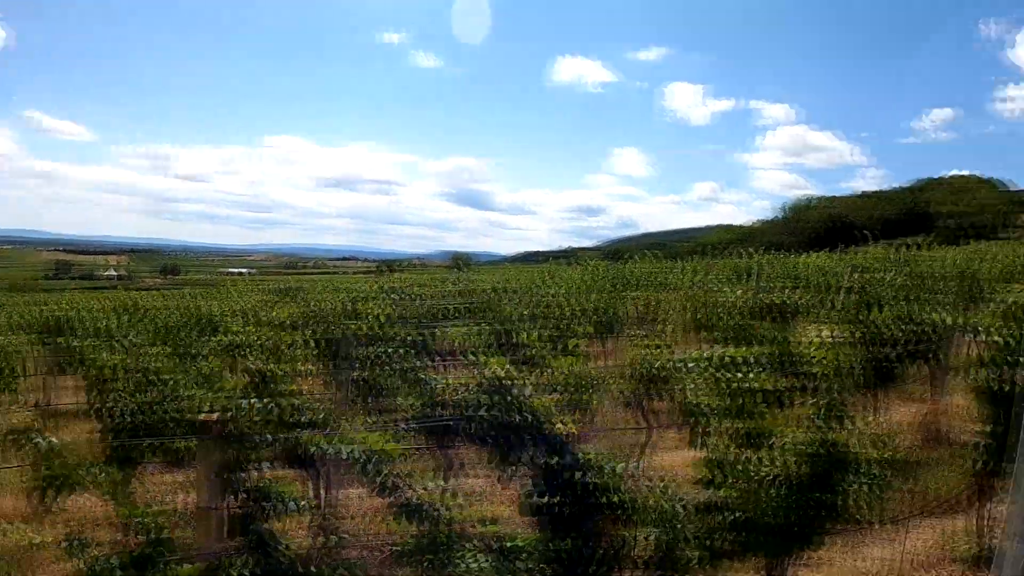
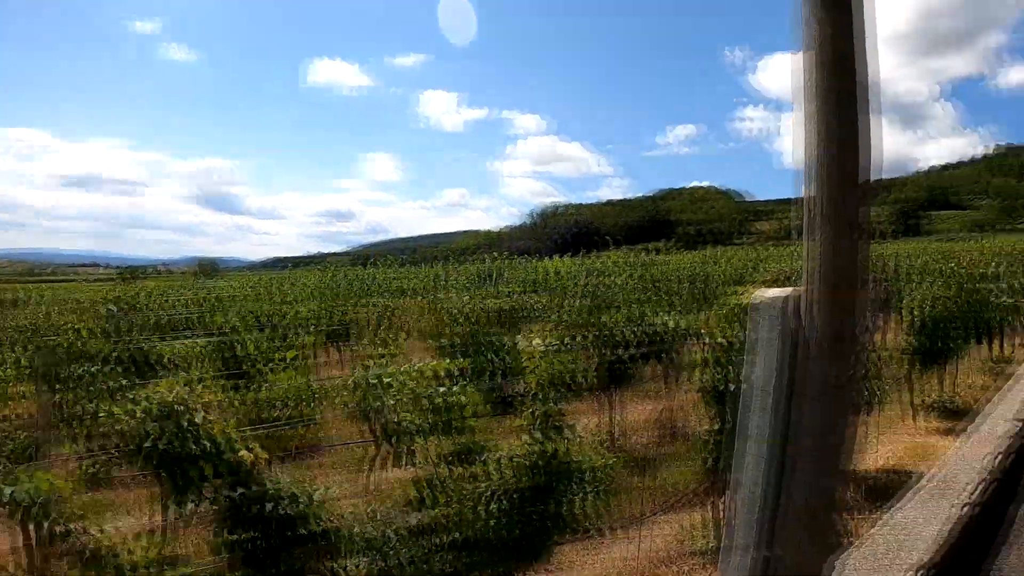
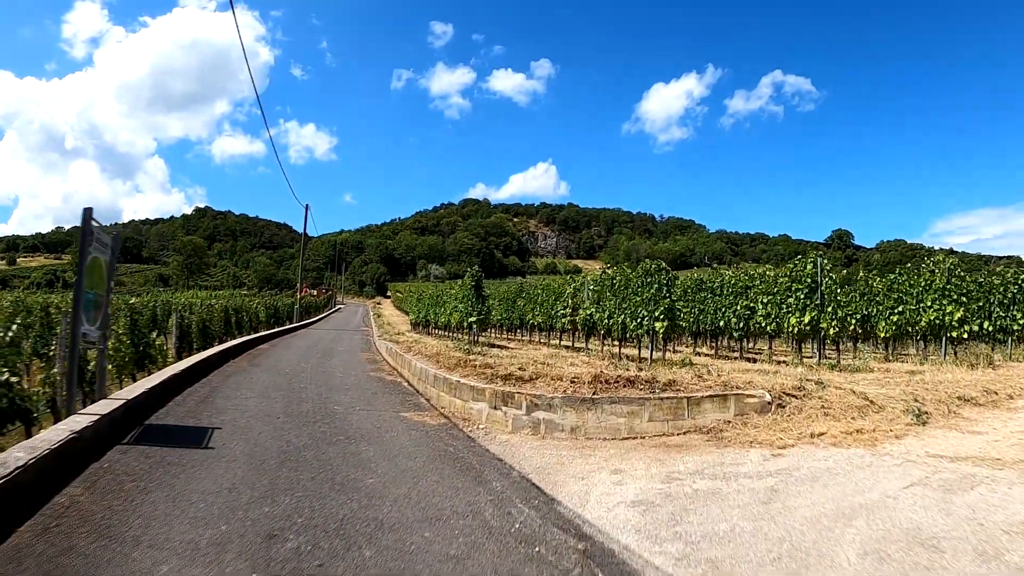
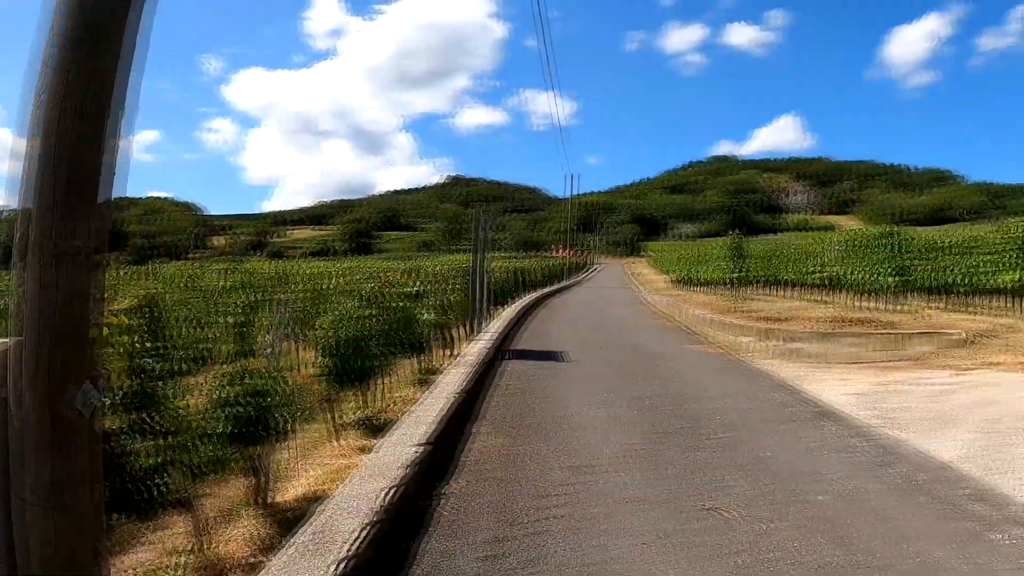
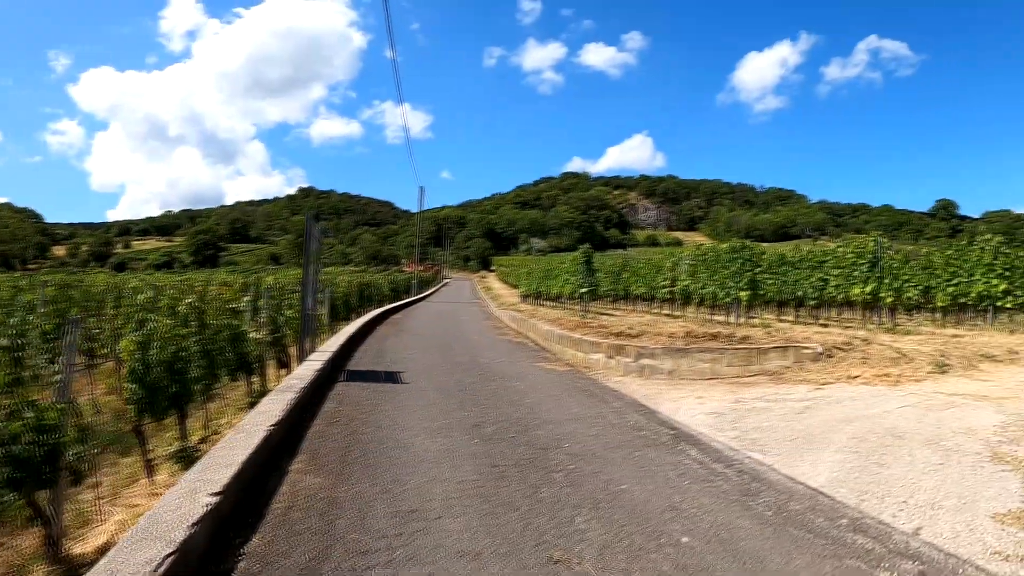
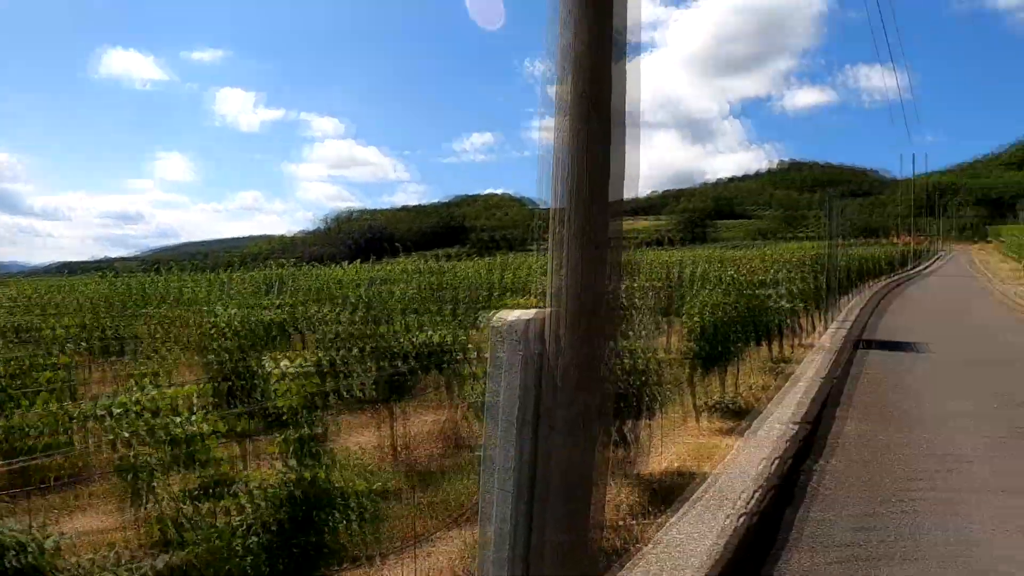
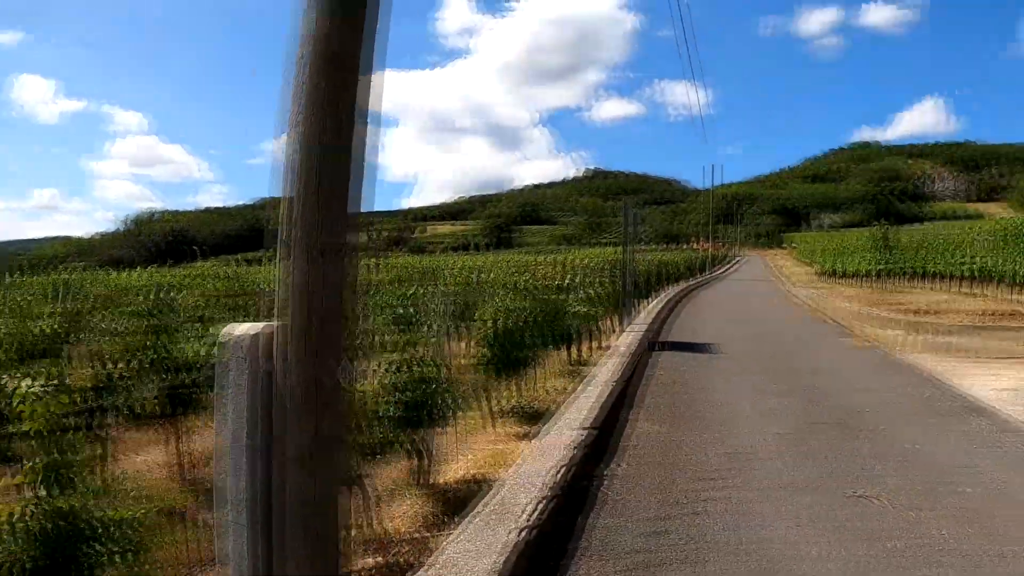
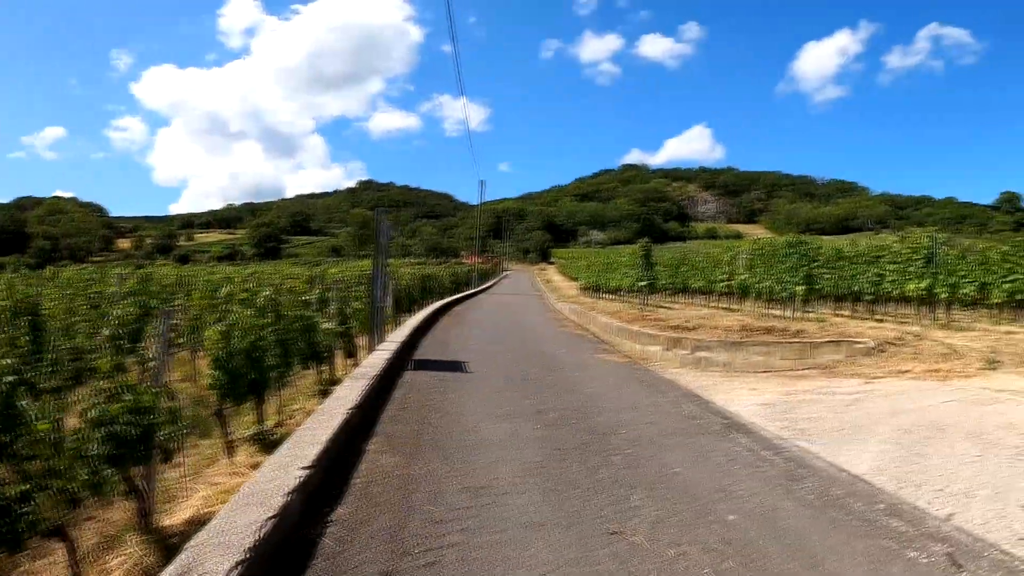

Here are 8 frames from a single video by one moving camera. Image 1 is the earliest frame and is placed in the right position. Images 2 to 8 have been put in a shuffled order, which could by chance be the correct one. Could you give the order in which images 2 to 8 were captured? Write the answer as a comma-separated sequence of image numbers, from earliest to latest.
2, 6, 7, 4, 8, 5, 3
